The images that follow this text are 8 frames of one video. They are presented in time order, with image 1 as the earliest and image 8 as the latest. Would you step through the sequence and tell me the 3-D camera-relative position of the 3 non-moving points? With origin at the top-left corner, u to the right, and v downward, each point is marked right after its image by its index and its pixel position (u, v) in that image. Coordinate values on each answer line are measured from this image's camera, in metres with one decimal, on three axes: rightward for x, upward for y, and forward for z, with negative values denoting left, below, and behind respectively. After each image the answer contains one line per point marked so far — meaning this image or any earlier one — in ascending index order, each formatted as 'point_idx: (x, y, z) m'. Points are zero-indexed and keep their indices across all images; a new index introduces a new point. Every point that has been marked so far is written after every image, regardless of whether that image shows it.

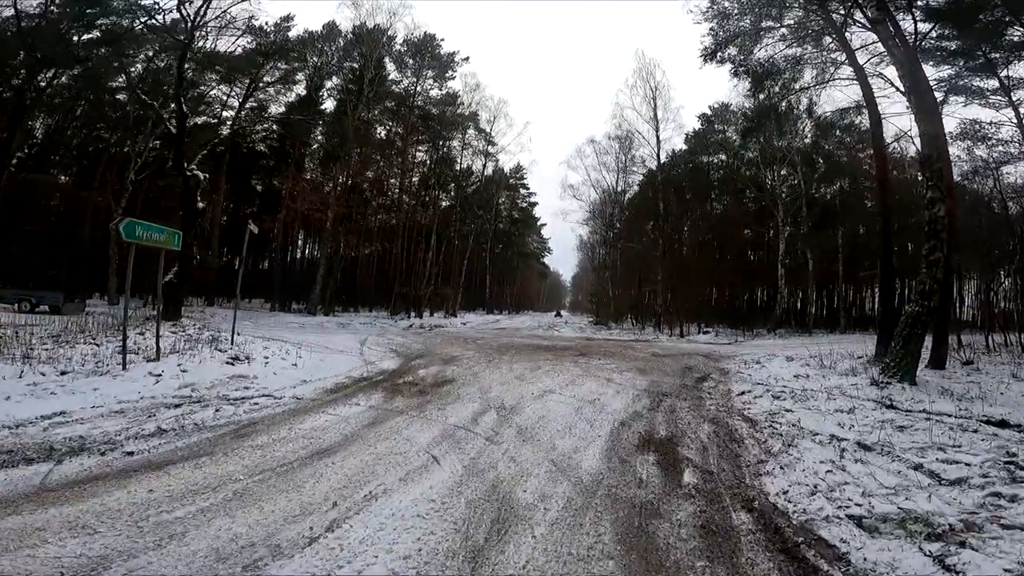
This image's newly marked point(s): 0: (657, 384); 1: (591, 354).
0: (+2.3, -1.5, +7.7) m
1: (+1.8, -1.5, +11.2) m
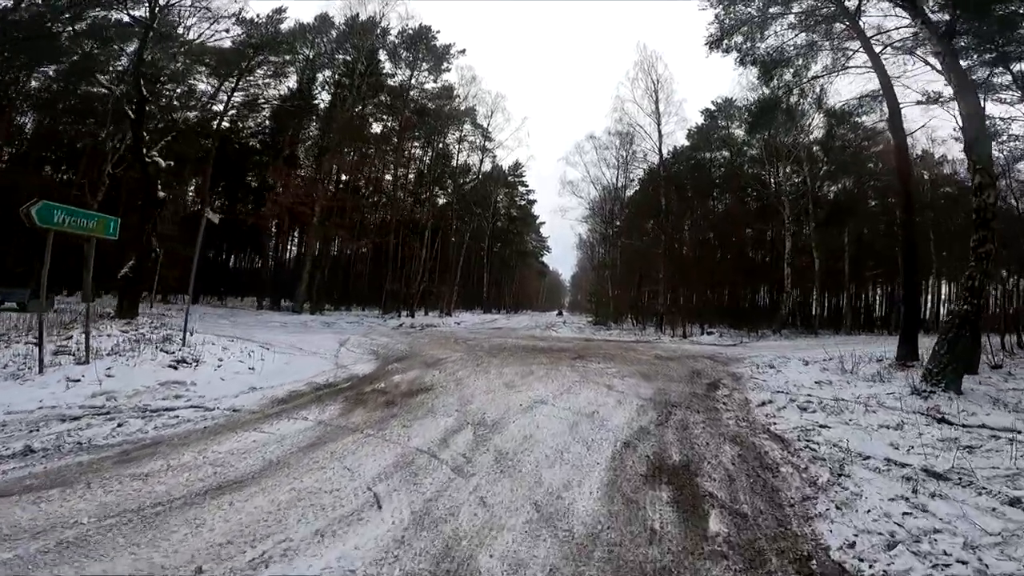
0: (+2.1, -1.5, +6.8) m
1: (+1.6, -1.5, +10.3) m
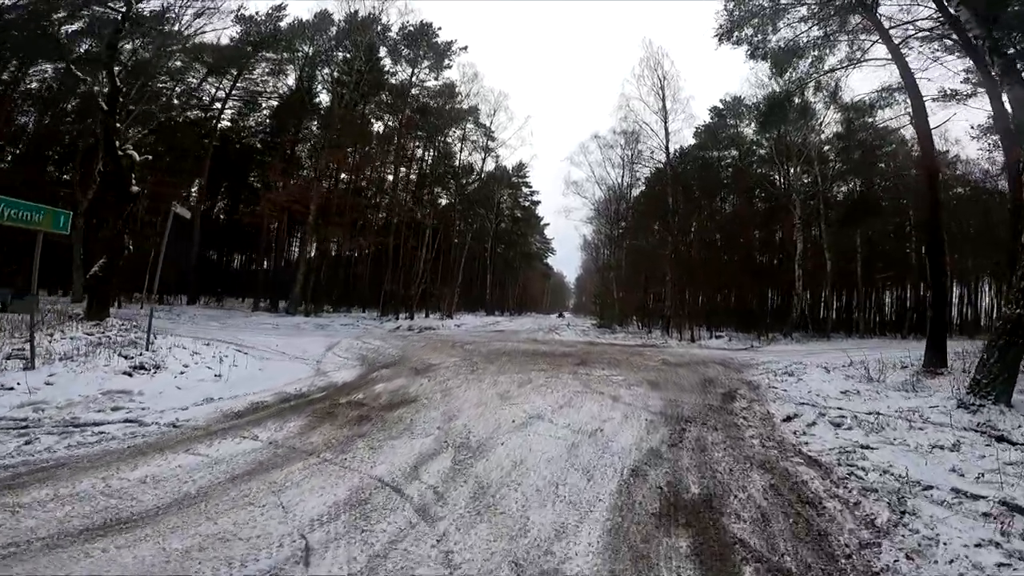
0: (+2.0, -1.5, +6.1) m
1: (+1.6, -1.5, +9.6) m
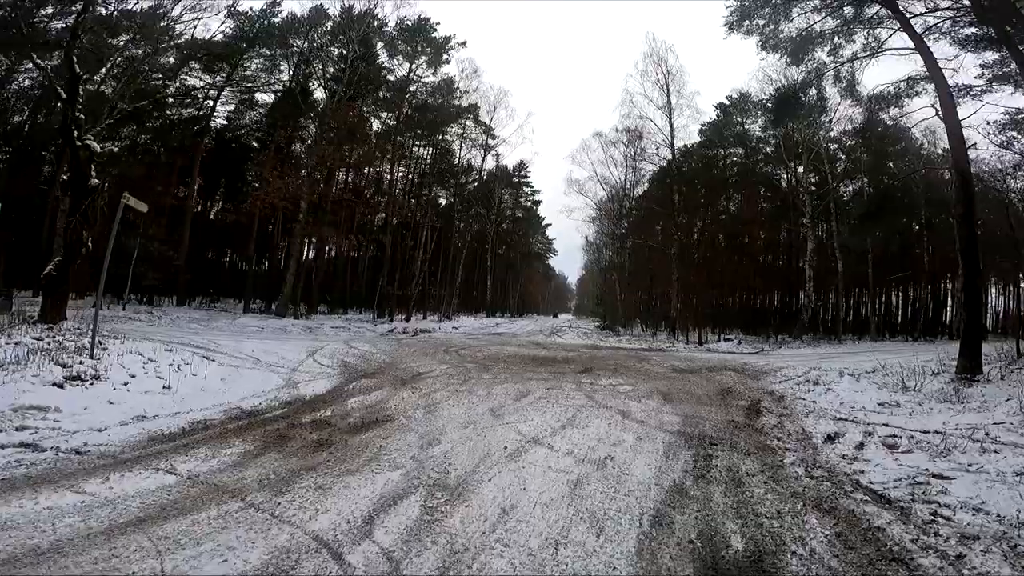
0: (+2.0, -1.4, +5.3) m
1: (+1.5, -1.5, +8.8) m
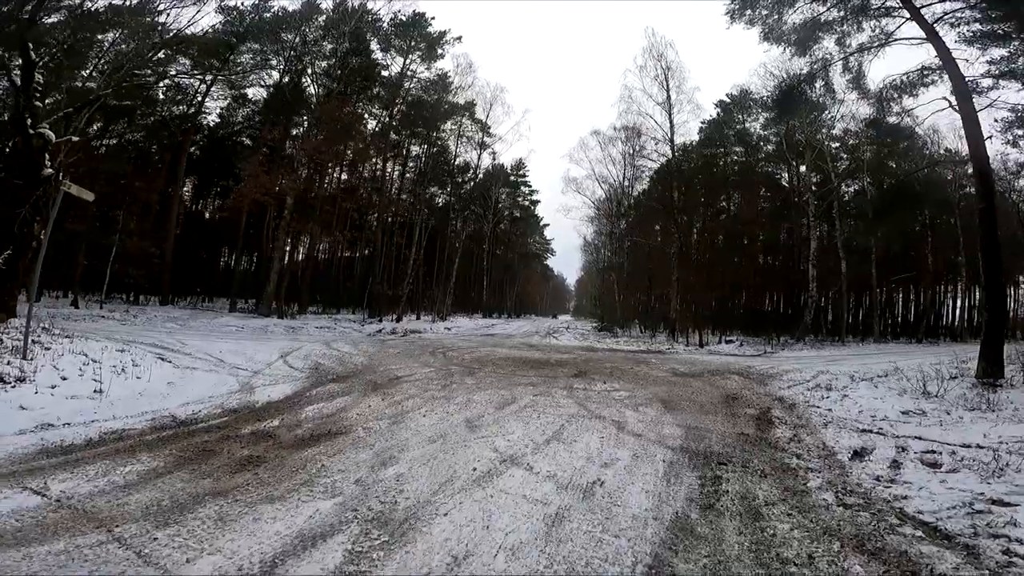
0: (+1.8, -1.4, +4.7) m
1: (+1.3, -1.4, +8.2) m
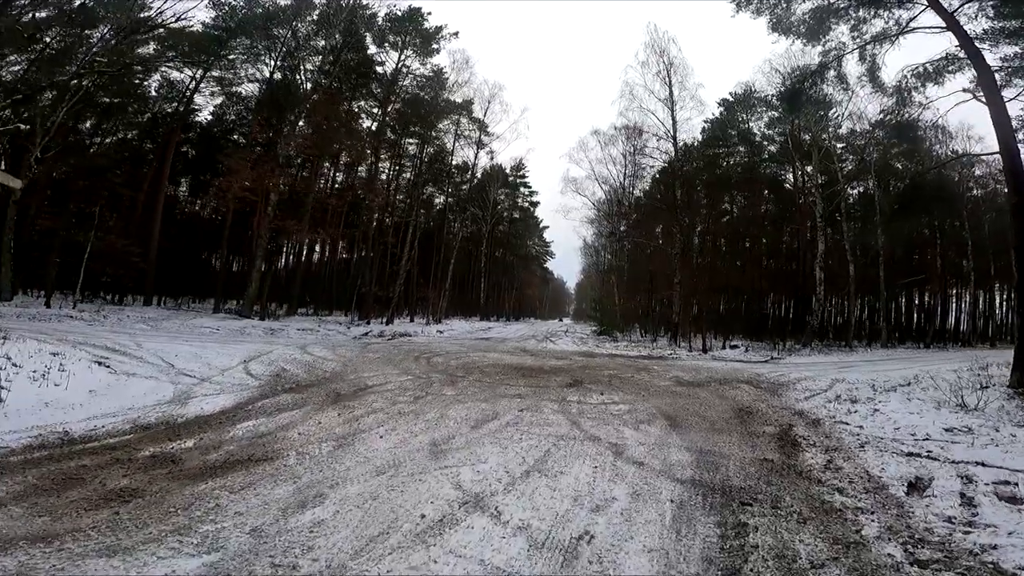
0: (+1.6, -1.4, +3.9) m
1: (+1.1, -1.4, +7.4) m
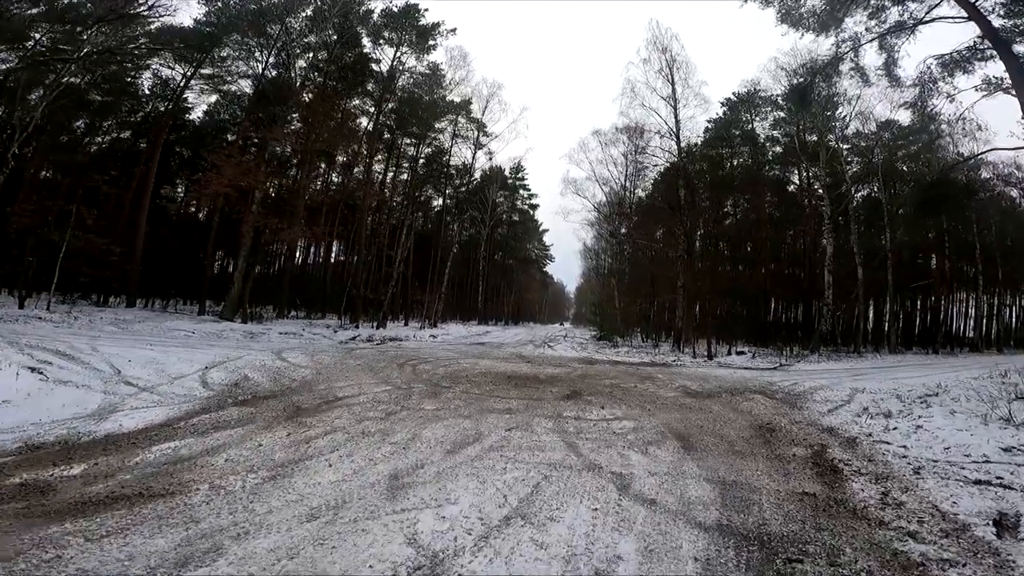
0: (+1.4, -1.3, +3.1) m
1: (+1.0, -1.4, +6.6) m
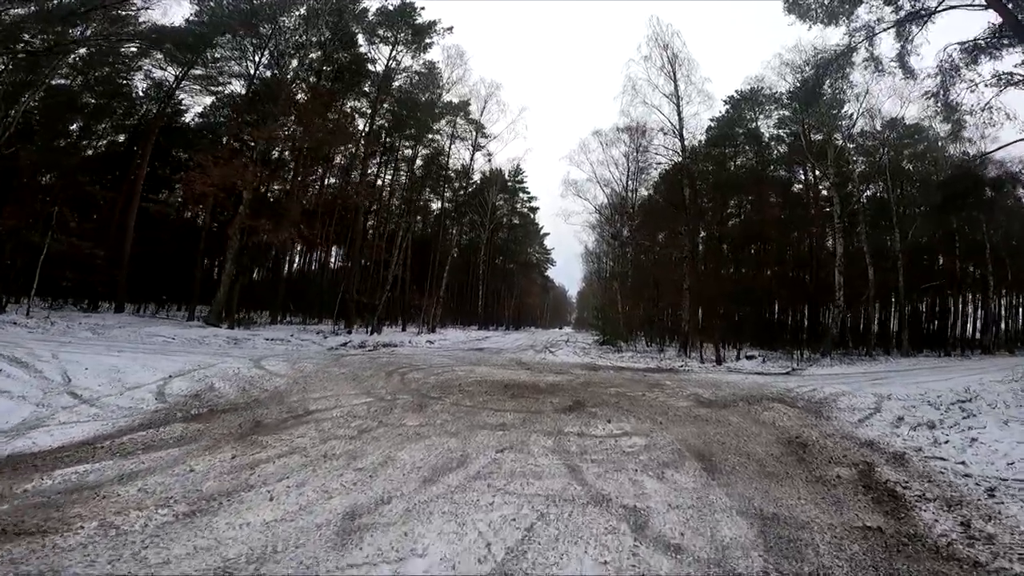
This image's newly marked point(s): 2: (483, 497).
0: (+1.4, -1.3, +2.4) m
1: (+1.0, -1.4, +6.0) m
2: (-0.2, -1.2, +2.8) m
